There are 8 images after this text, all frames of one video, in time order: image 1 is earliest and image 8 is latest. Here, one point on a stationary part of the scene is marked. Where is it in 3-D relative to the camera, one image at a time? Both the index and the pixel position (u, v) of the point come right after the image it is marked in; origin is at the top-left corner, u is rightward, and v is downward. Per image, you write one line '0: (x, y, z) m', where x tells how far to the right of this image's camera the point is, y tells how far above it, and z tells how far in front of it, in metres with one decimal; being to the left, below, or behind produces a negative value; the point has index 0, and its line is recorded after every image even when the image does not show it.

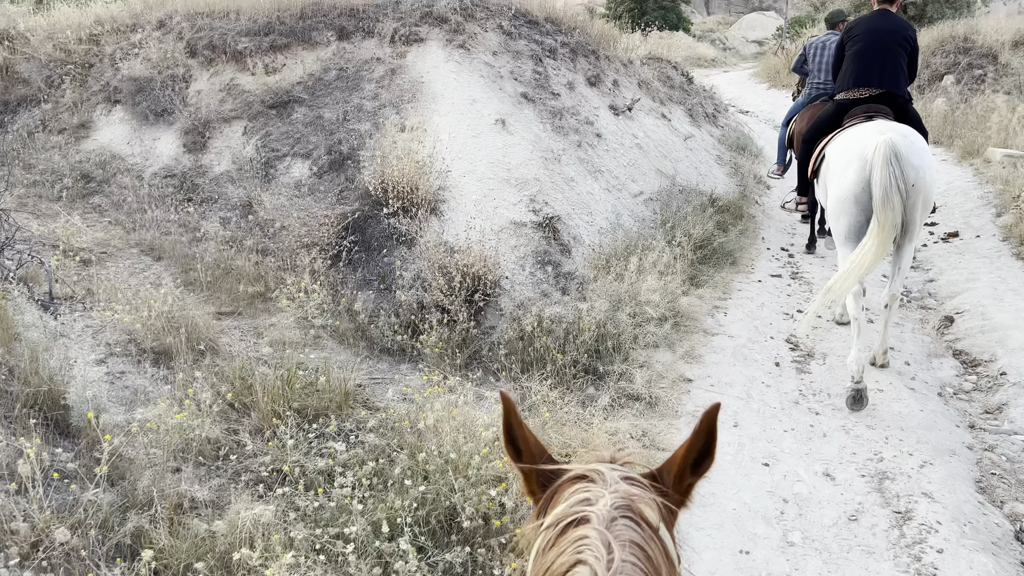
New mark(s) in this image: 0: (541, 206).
0: (+0.2, +0.7, +6.3) m
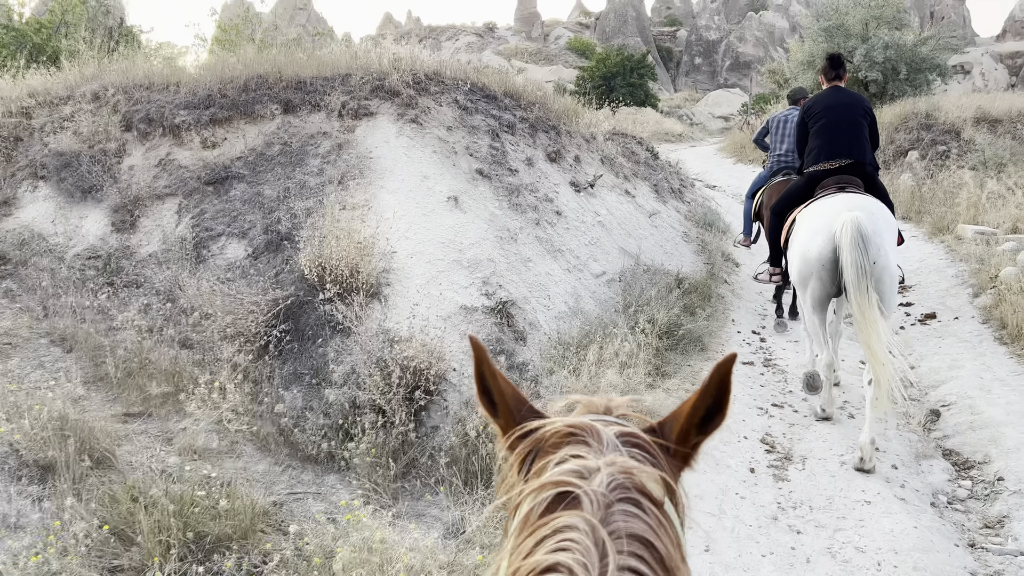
0: (-0.1, 0.0, +5.8) m
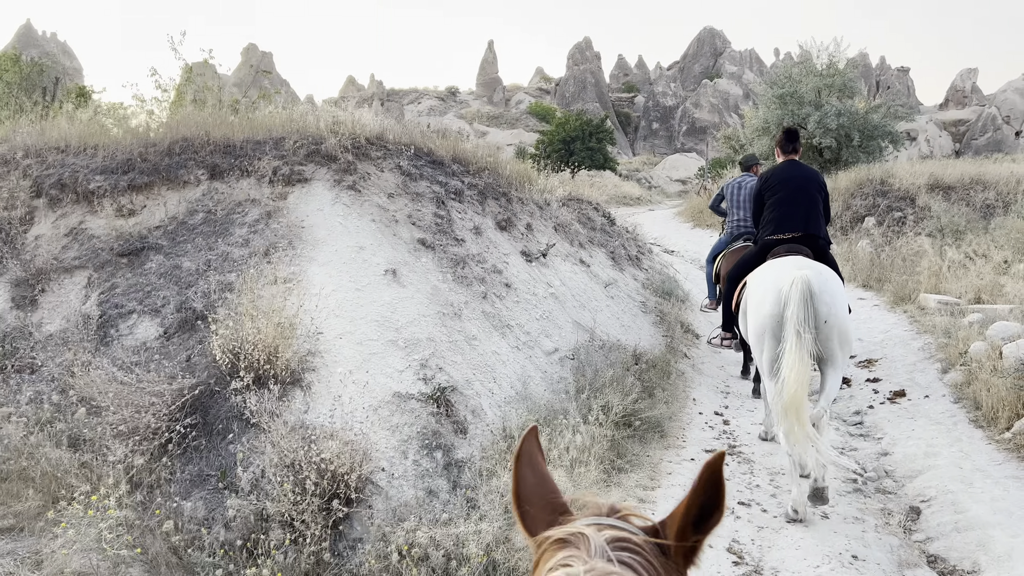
0: (-0.5, -0.6, +5.3) m
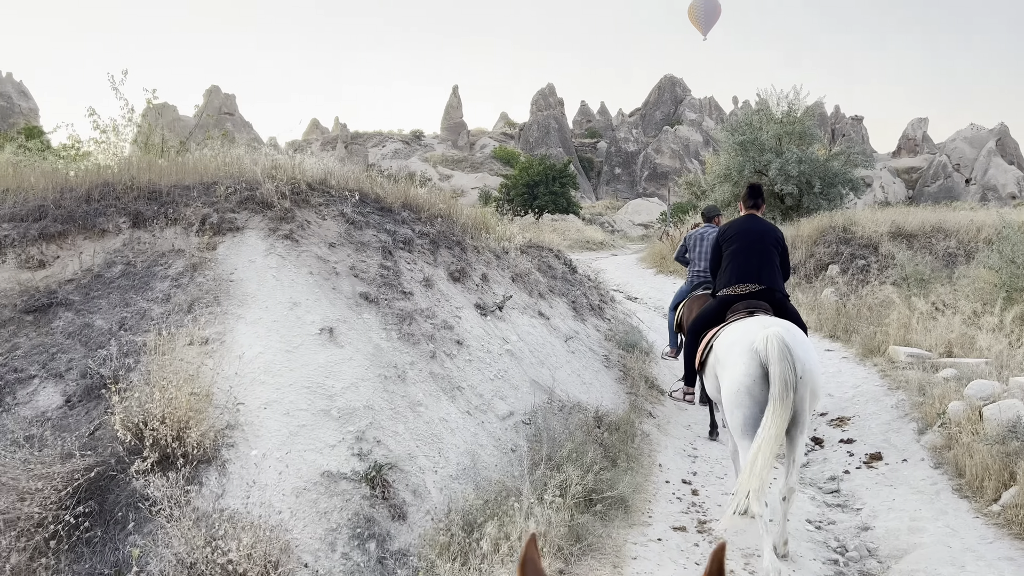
0: (-0.8, -0.9, +4.7) m
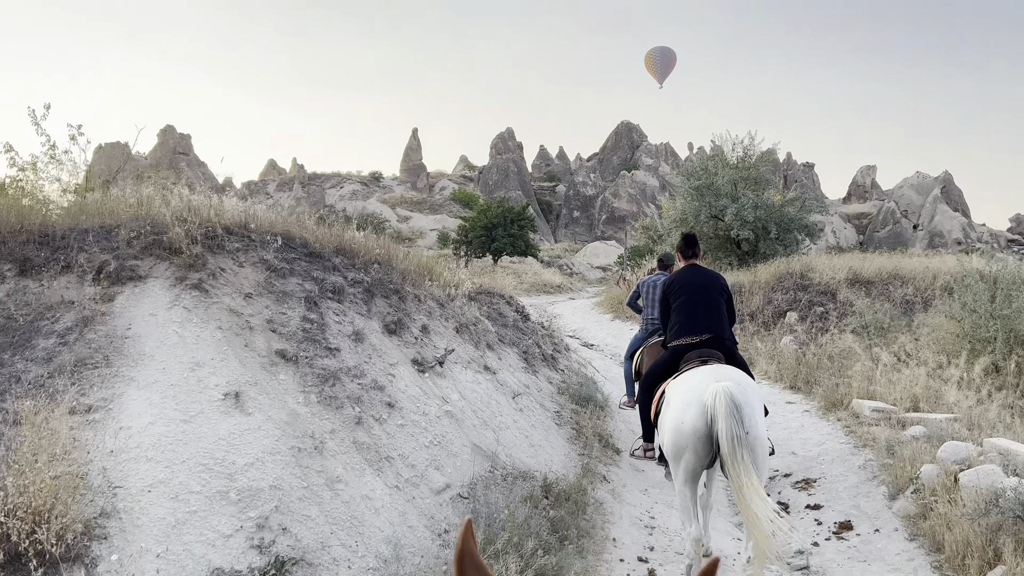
0: (-1.2, -1.2, +4.0) m
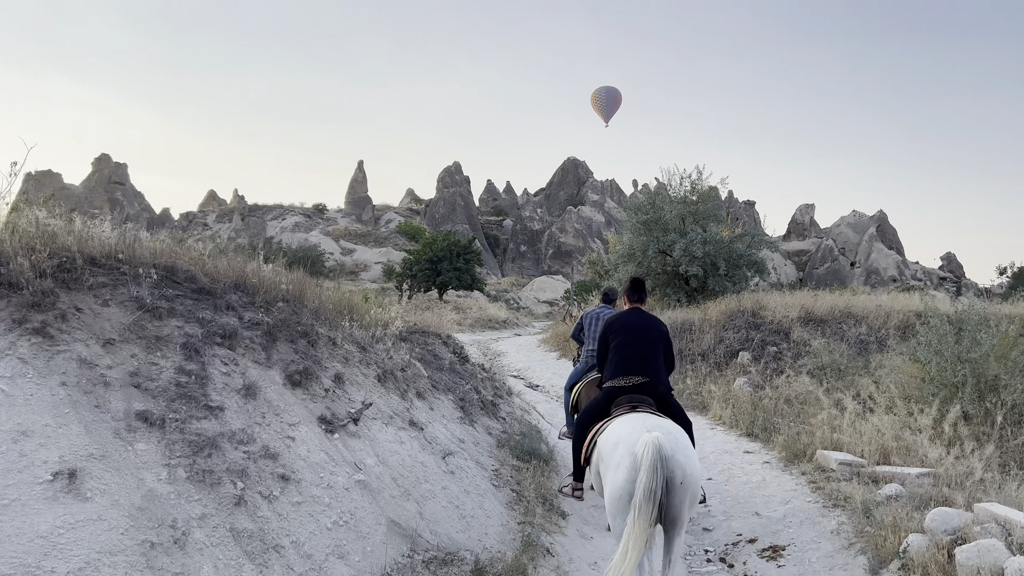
0: (-1.5, -1.4, +3.0) m
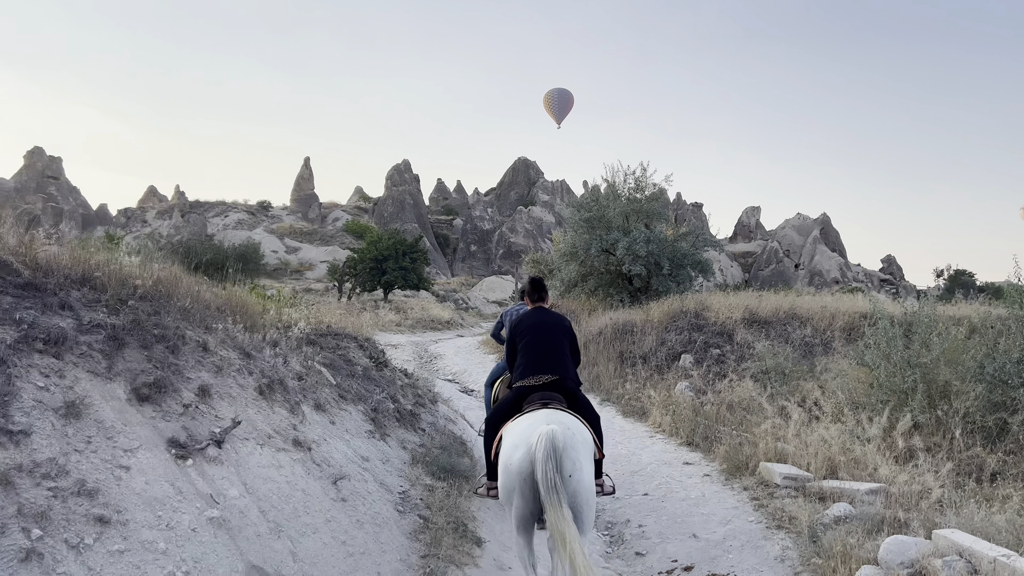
0: (-2.0, -1.4, +2.0) m
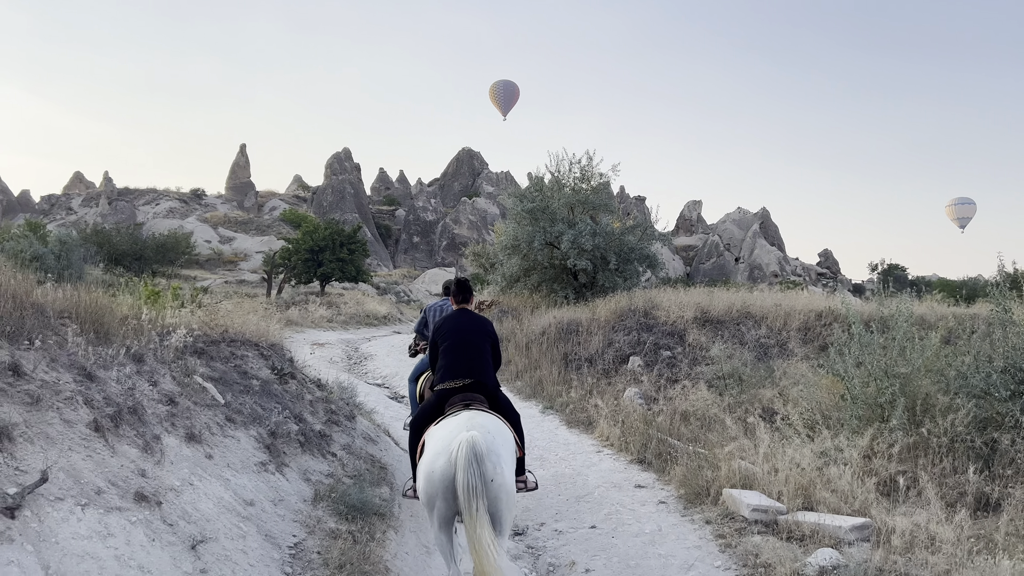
0: (-2.2, -1.5, +0.7) m
